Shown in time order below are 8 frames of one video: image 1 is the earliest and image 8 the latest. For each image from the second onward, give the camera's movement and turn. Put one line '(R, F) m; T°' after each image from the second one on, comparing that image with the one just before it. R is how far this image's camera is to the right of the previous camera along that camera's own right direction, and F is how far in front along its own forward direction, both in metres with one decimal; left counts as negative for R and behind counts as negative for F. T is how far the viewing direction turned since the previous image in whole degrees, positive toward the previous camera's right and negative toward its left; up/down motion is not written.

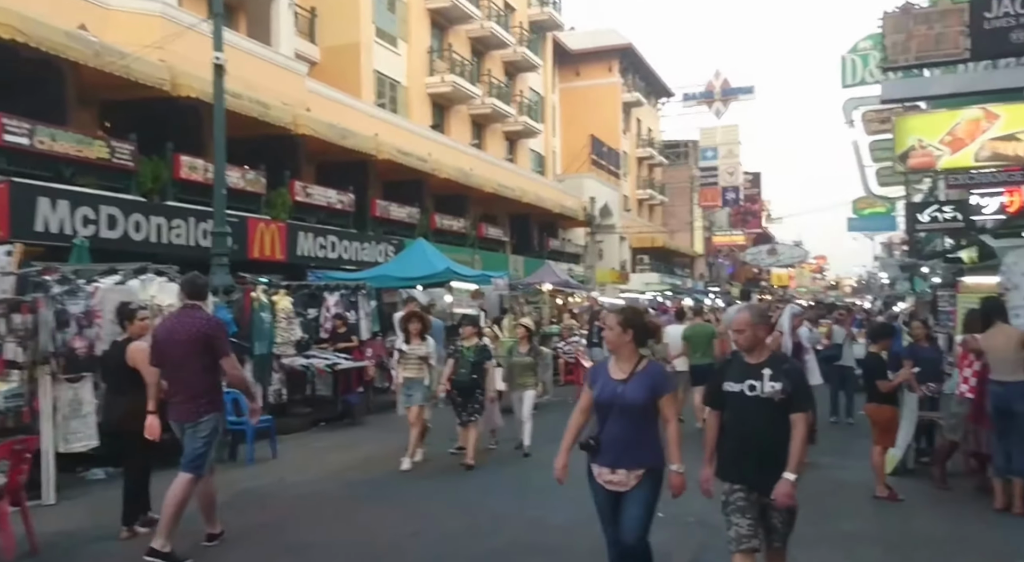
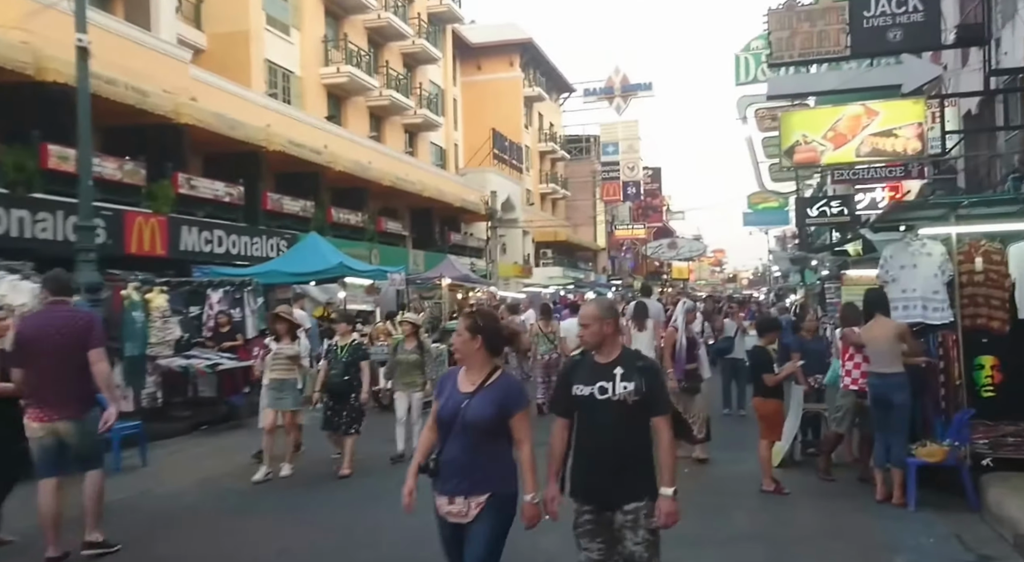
(+0.2, +0.3) m; +6°
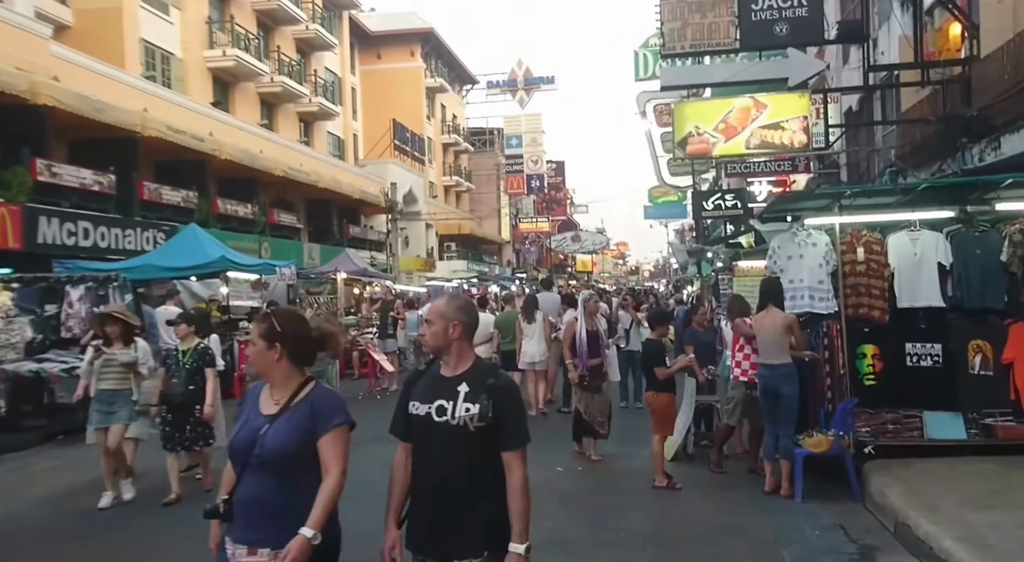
(+0.2, +0.3) m; +6°
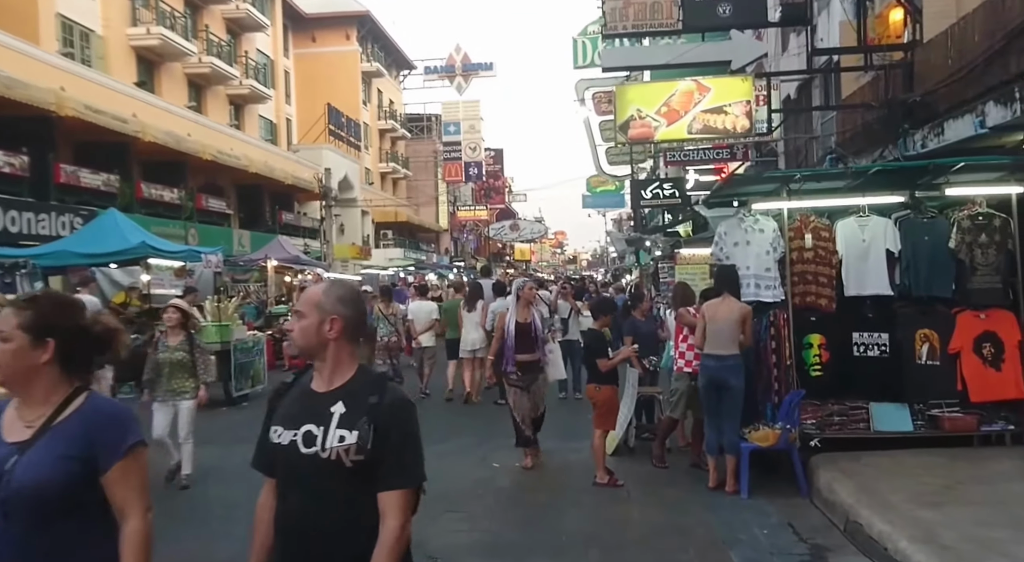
(0.0, +0.5) m; +4°
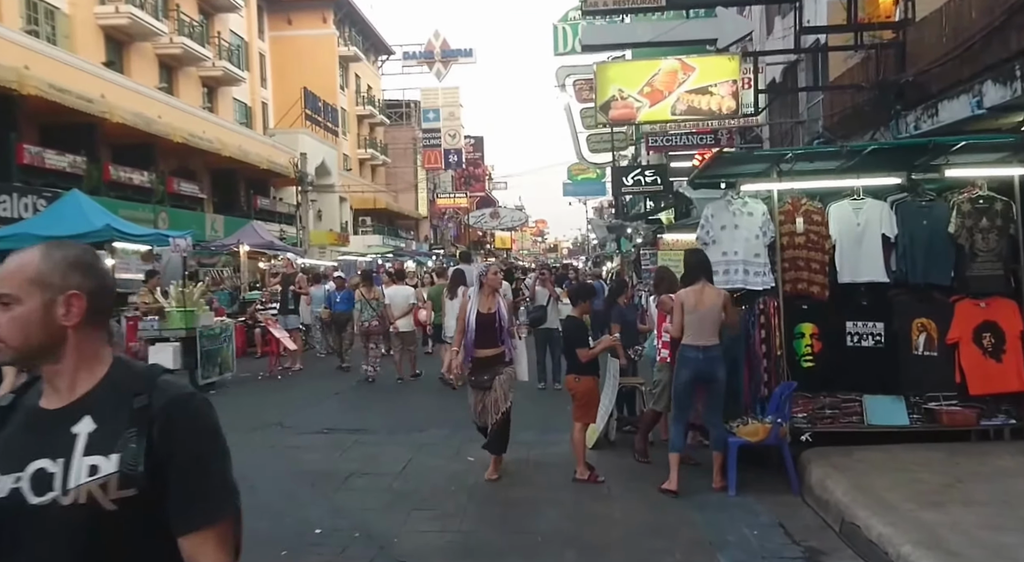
(0.0, +0.5) m; +1°
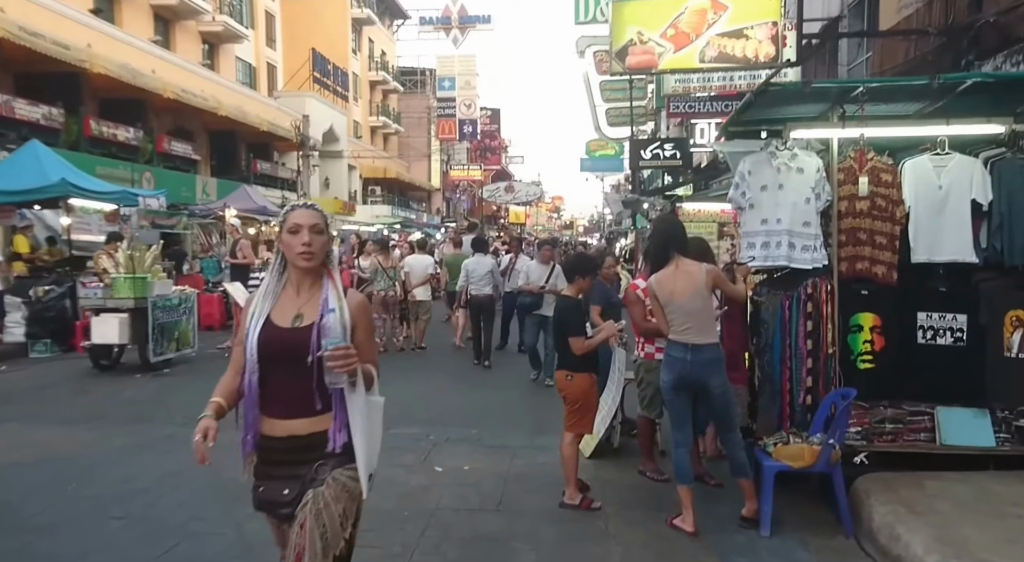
(+0.2, +1.6) m; -1°
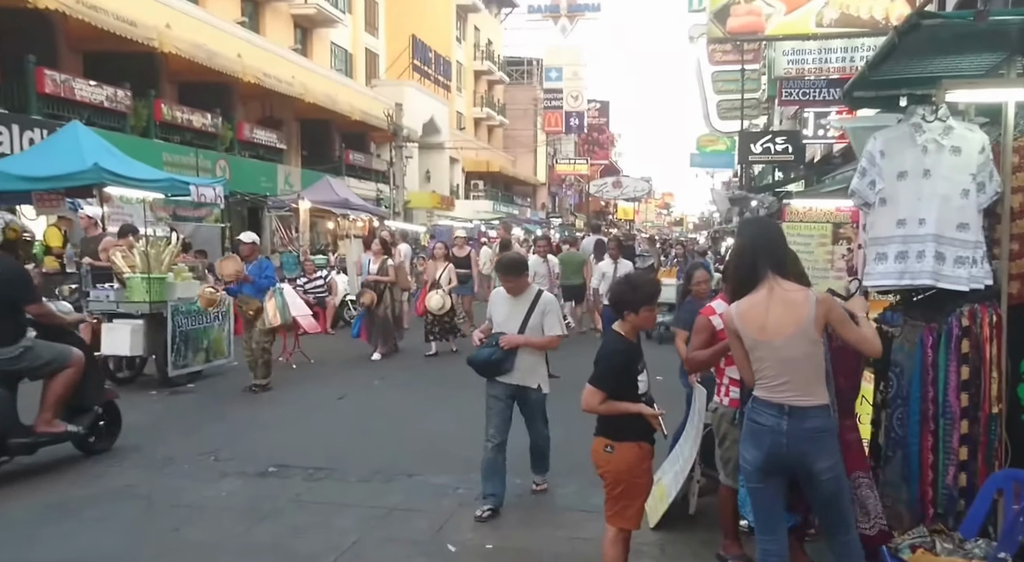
(+0.4, +1.5) m; -7°
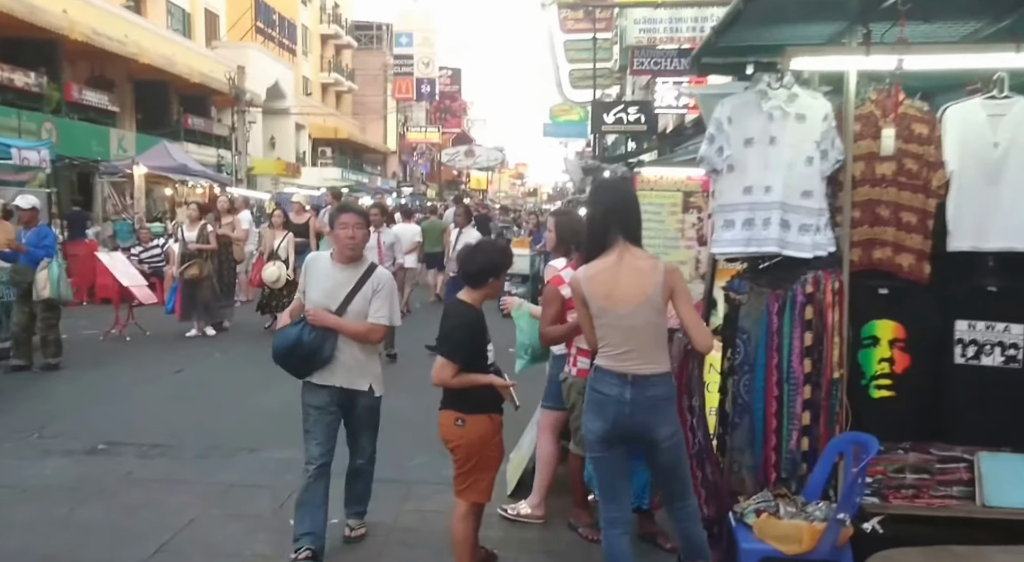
(0.0, +0.3) m; +10°
